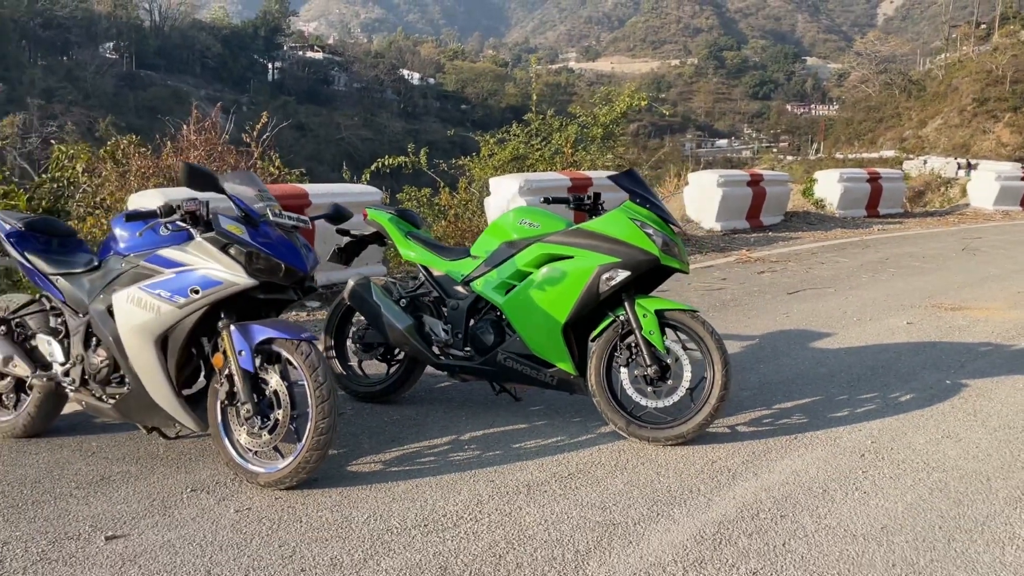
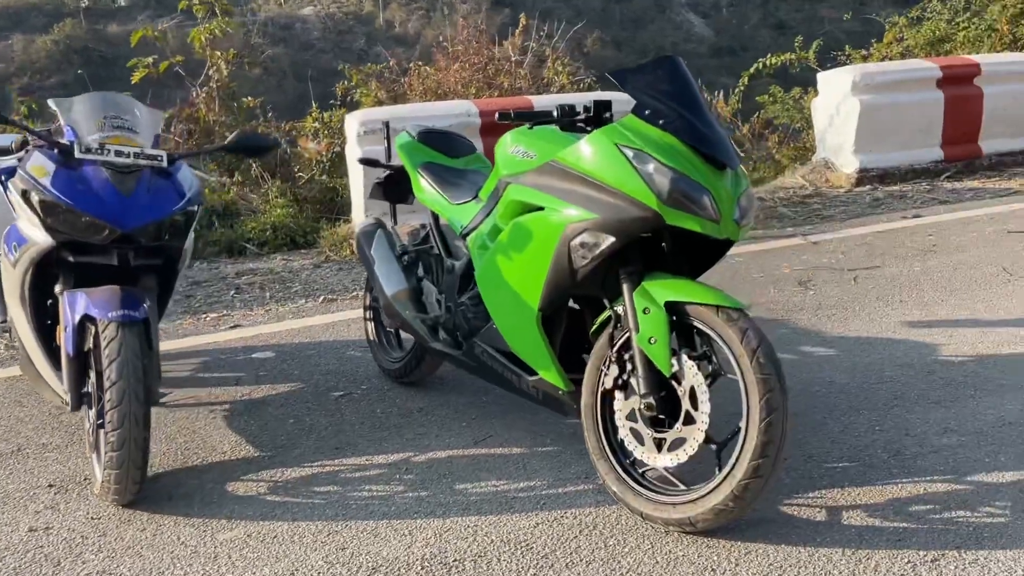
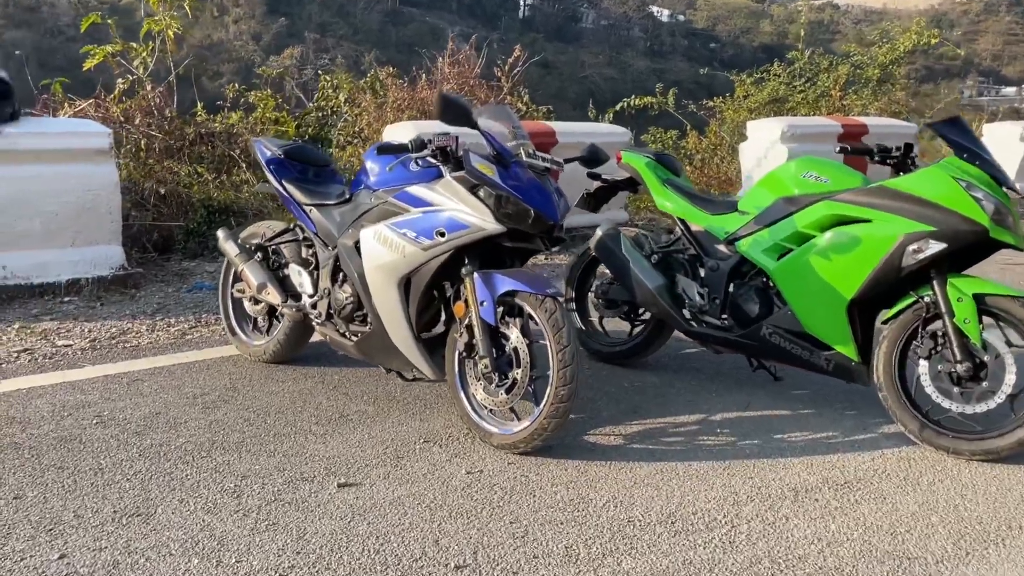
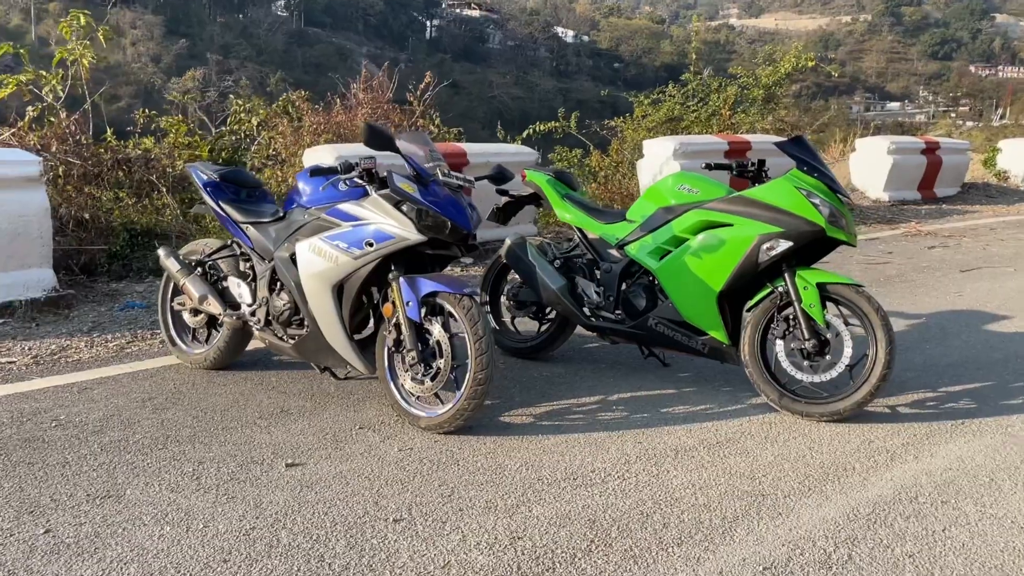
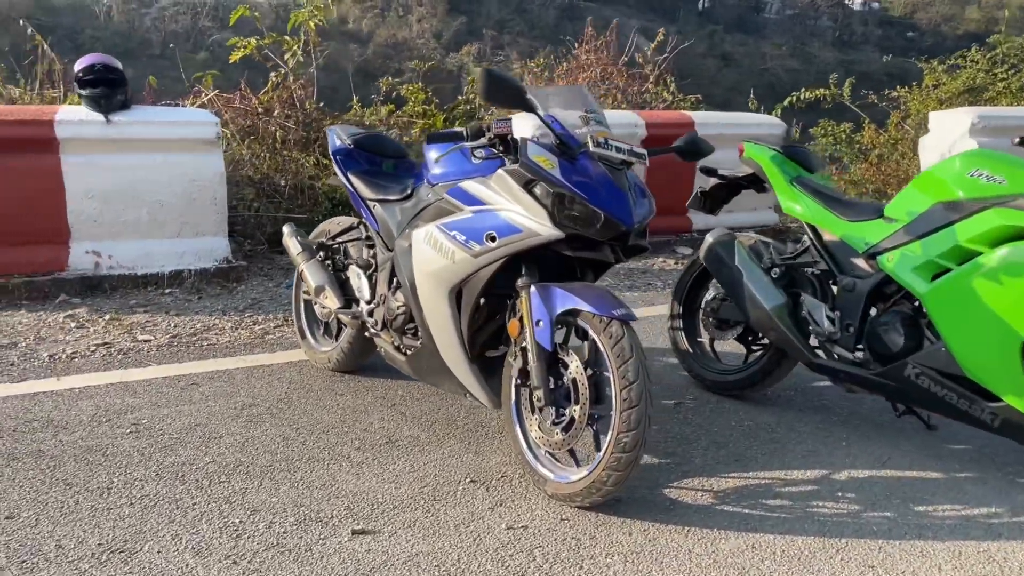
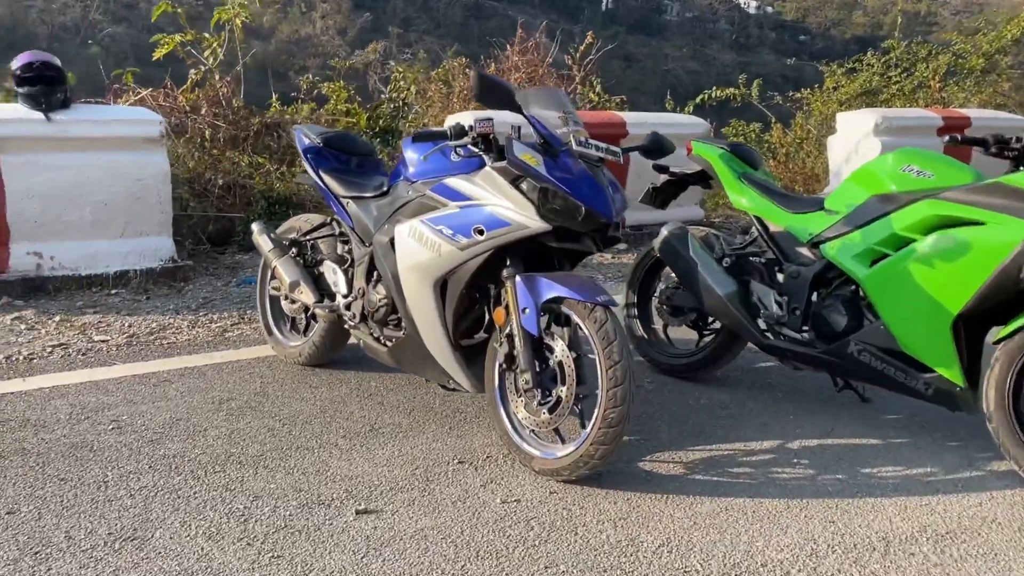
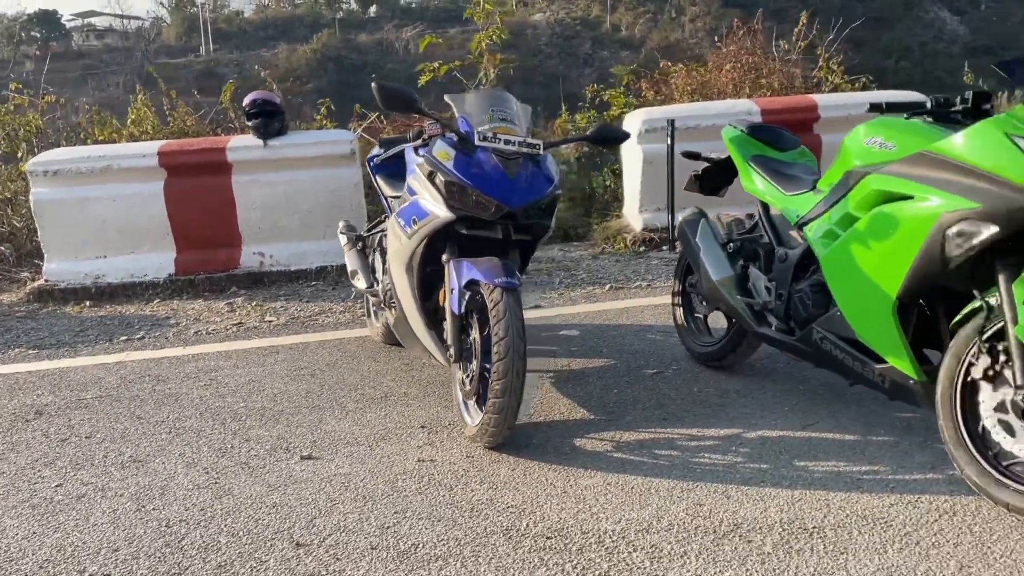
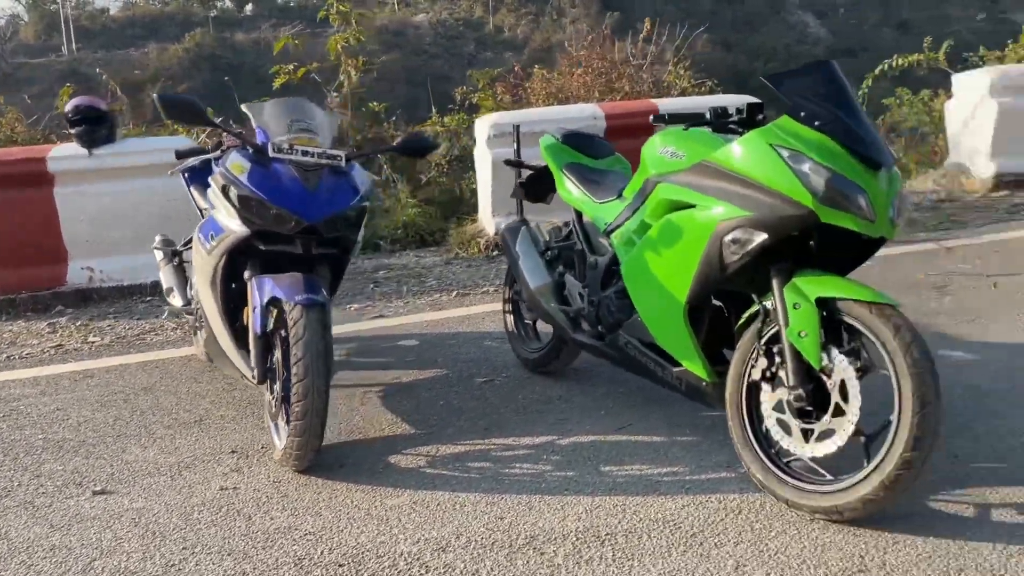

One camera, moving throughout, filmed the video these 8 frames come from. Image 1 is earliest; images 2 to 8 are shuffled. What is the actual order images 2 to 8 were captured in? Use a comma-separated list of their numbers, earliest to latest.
4, 3, 6, 5, 7, 8, 2
